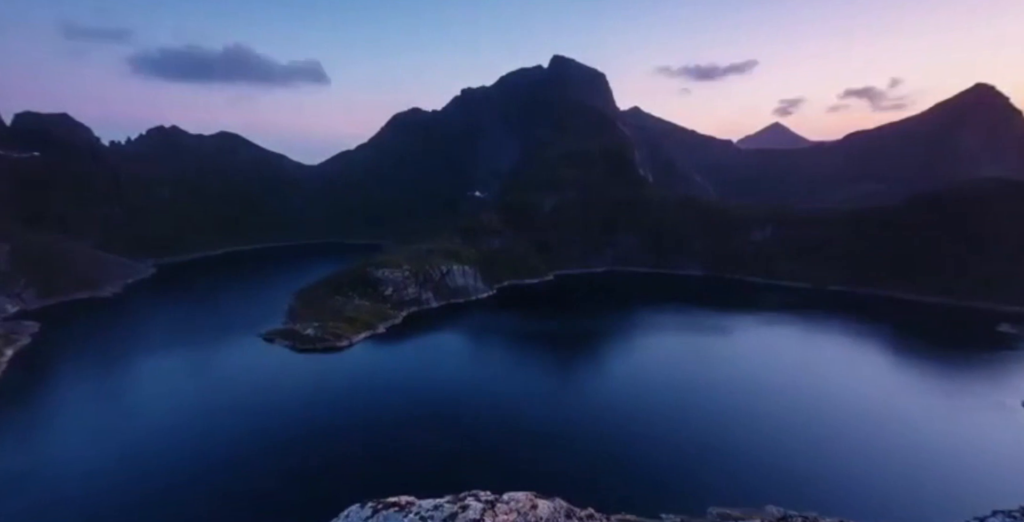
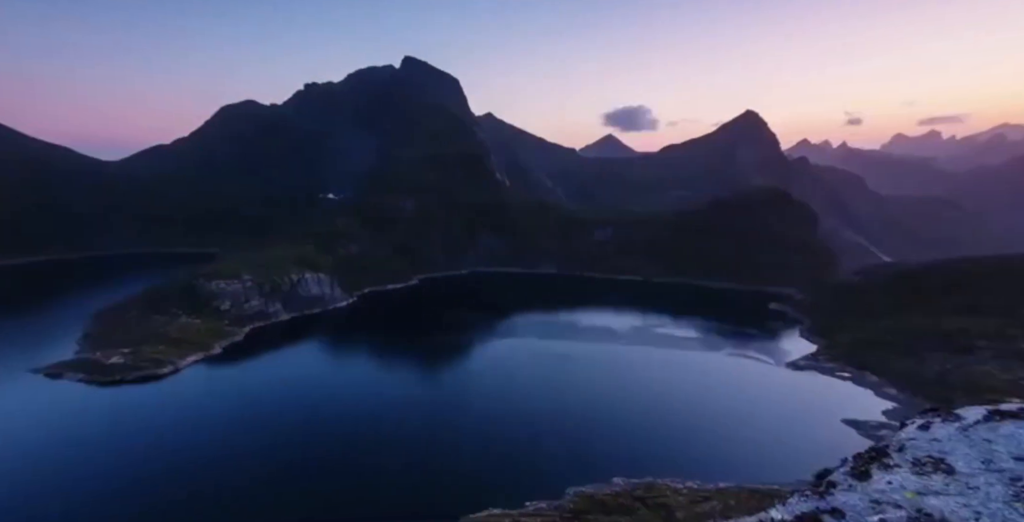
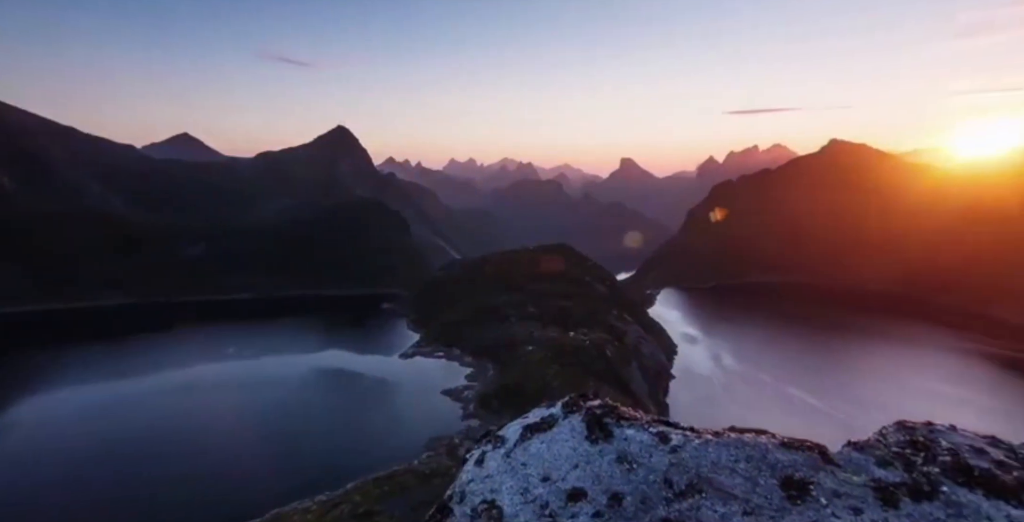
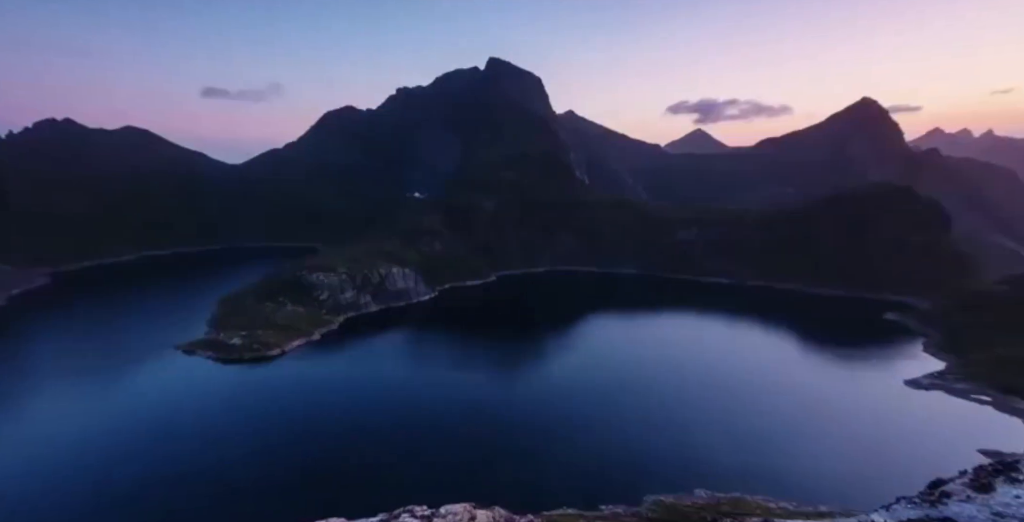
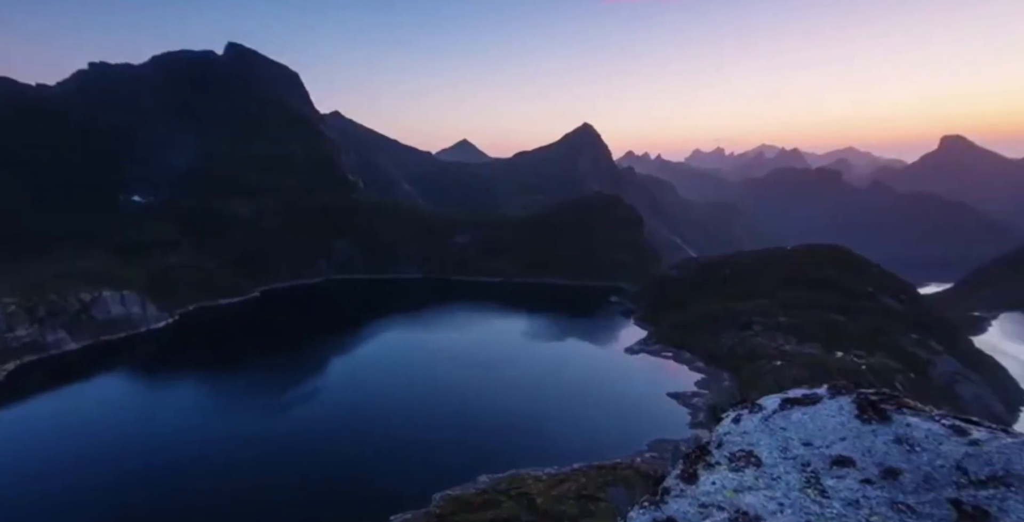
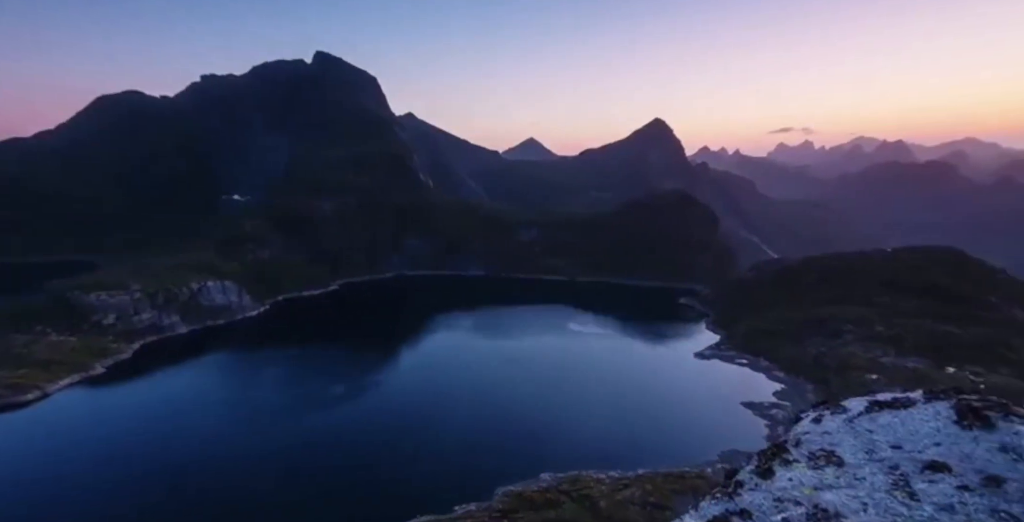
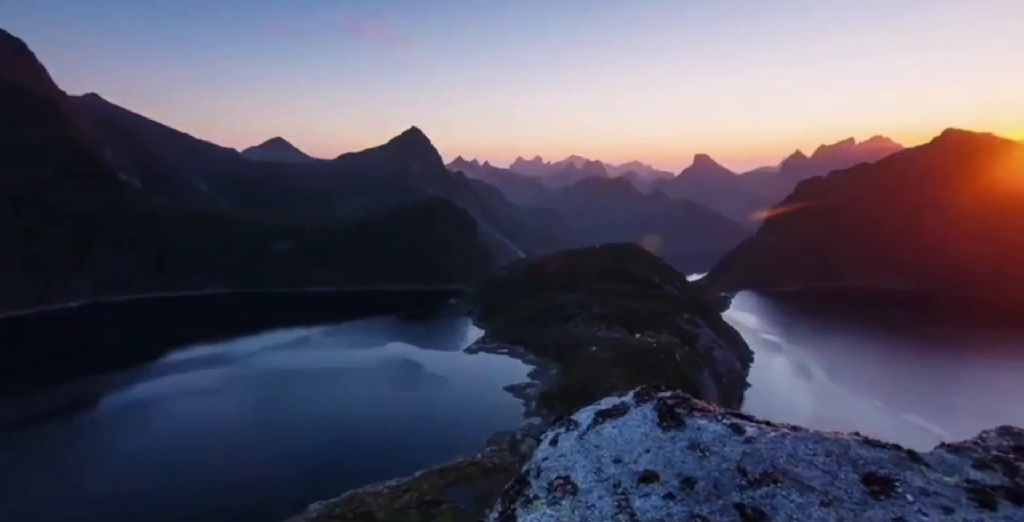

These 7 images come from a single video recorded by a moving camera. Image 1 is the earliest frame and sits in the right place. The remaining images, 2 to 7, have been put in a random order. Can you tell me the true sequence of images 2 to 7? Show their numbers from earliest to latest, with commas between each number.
4, 2, 6, 5, 7, 3
